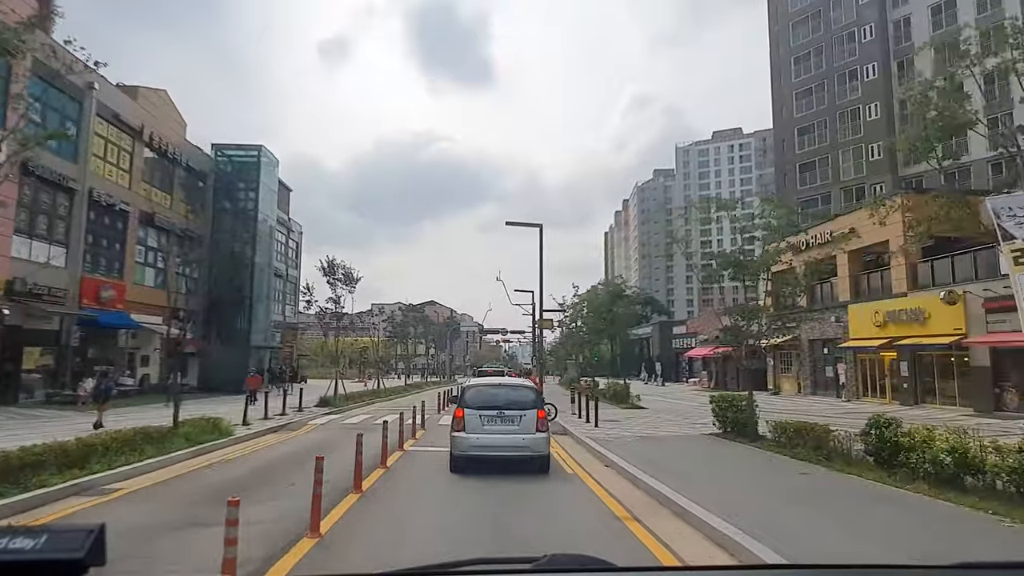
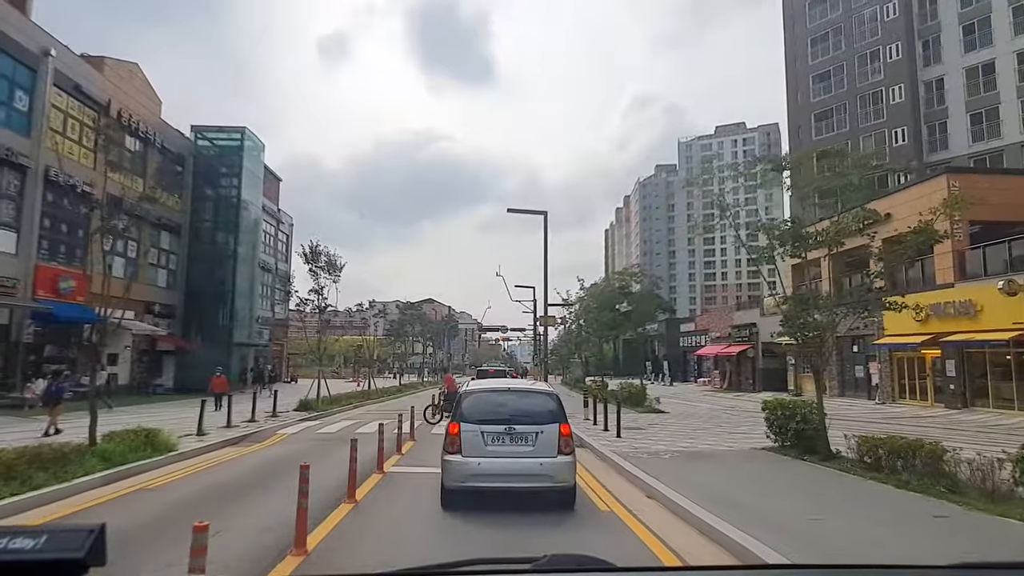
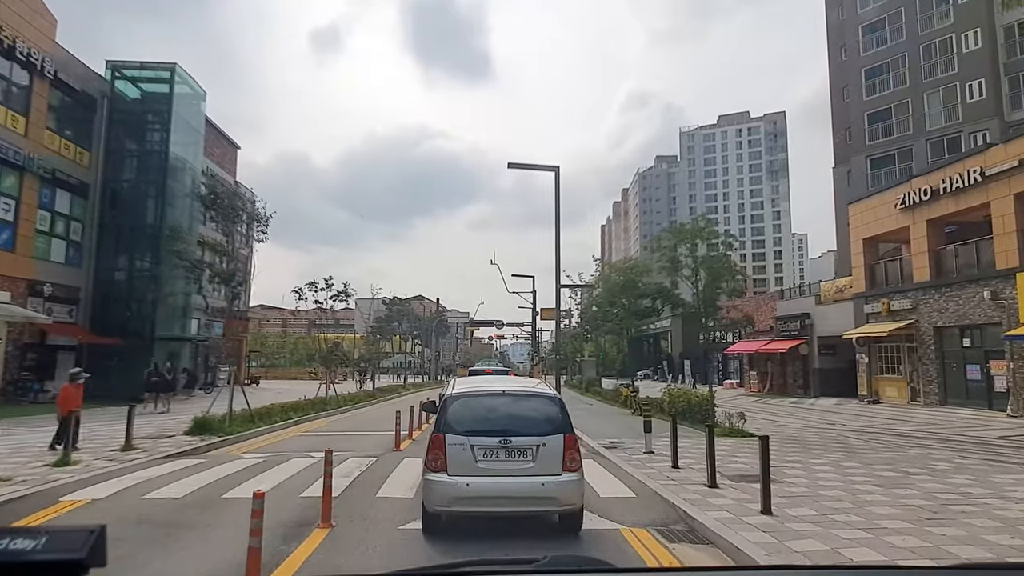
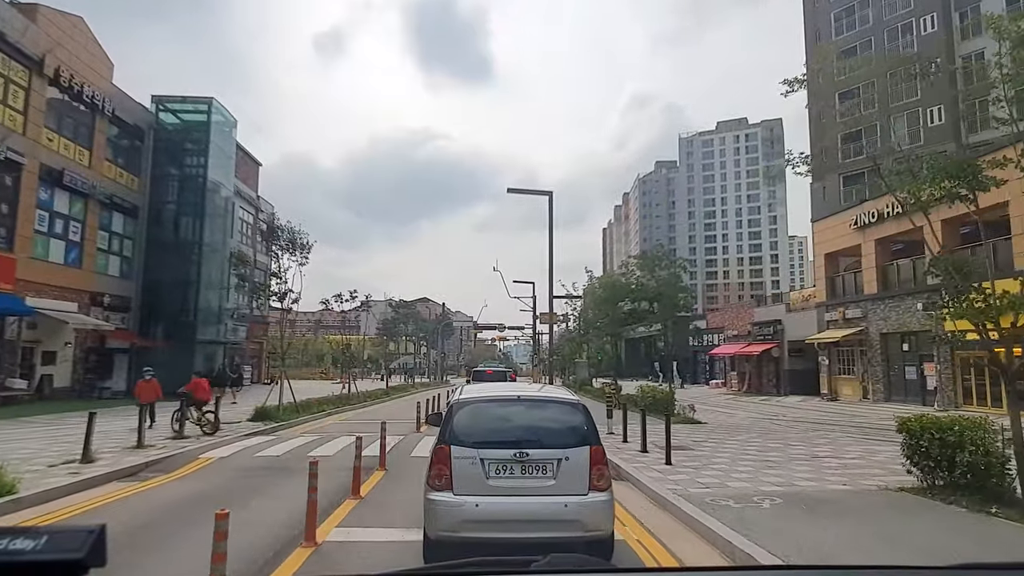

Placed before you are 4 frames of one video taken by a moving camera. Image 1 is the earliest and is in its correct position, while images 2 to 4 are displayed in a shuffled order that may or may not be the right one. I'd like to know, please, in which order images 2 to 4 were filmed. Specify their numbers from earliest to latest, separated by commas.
2, 4, 3
